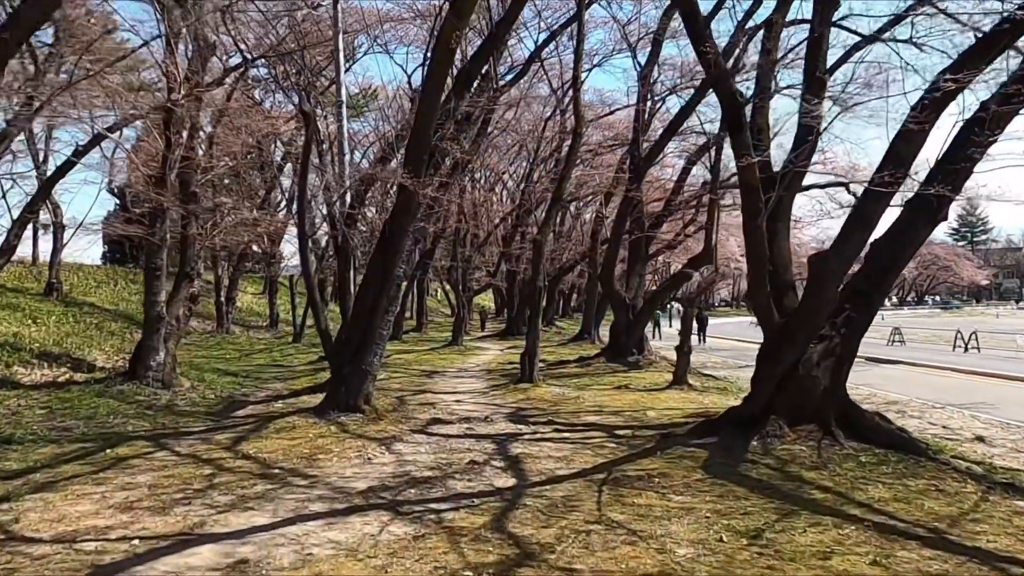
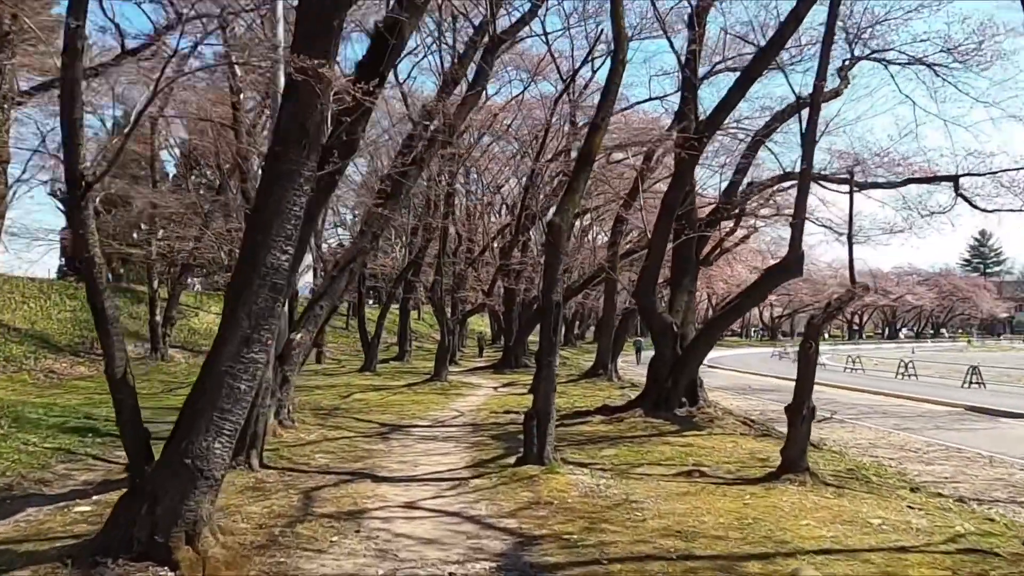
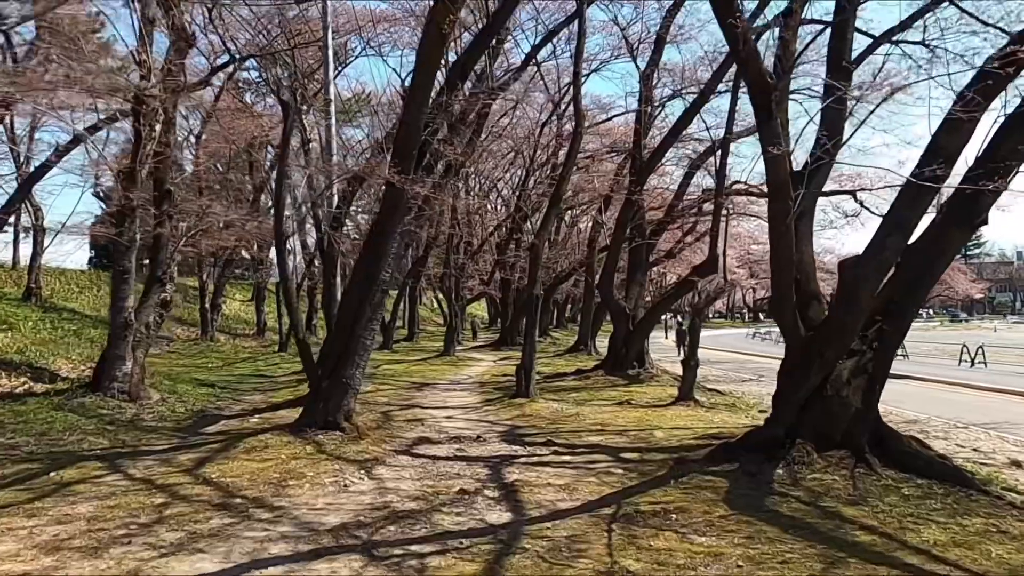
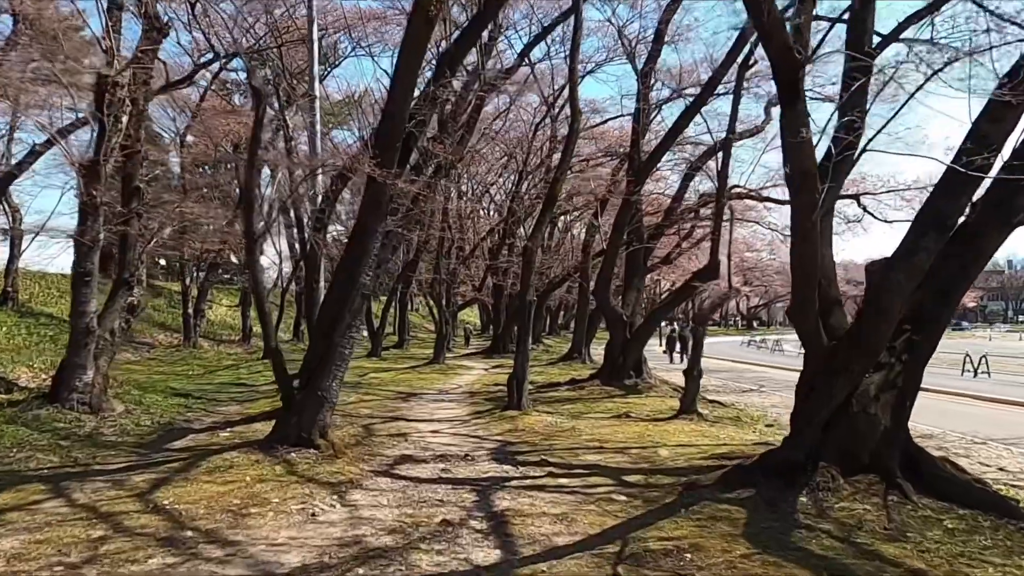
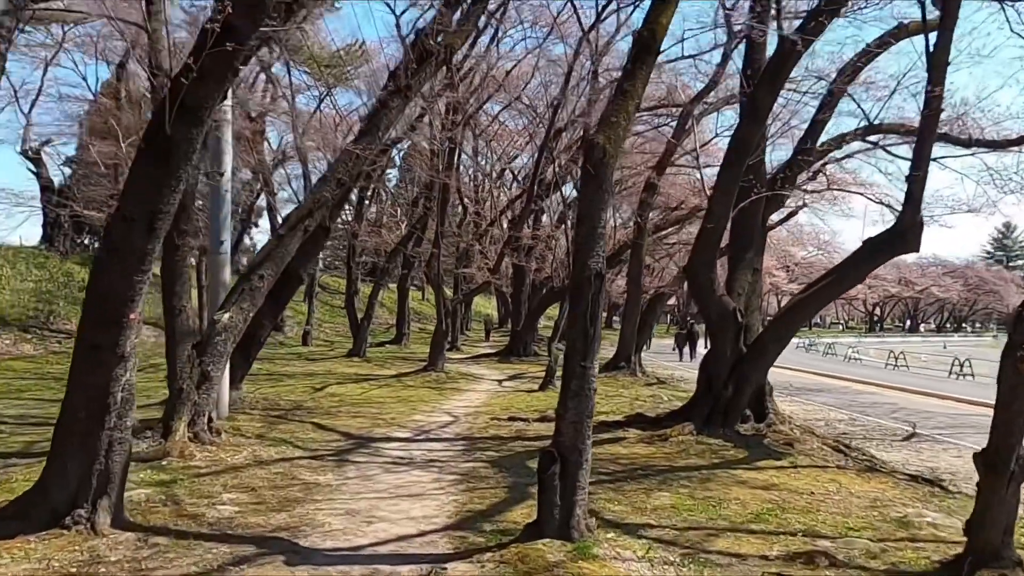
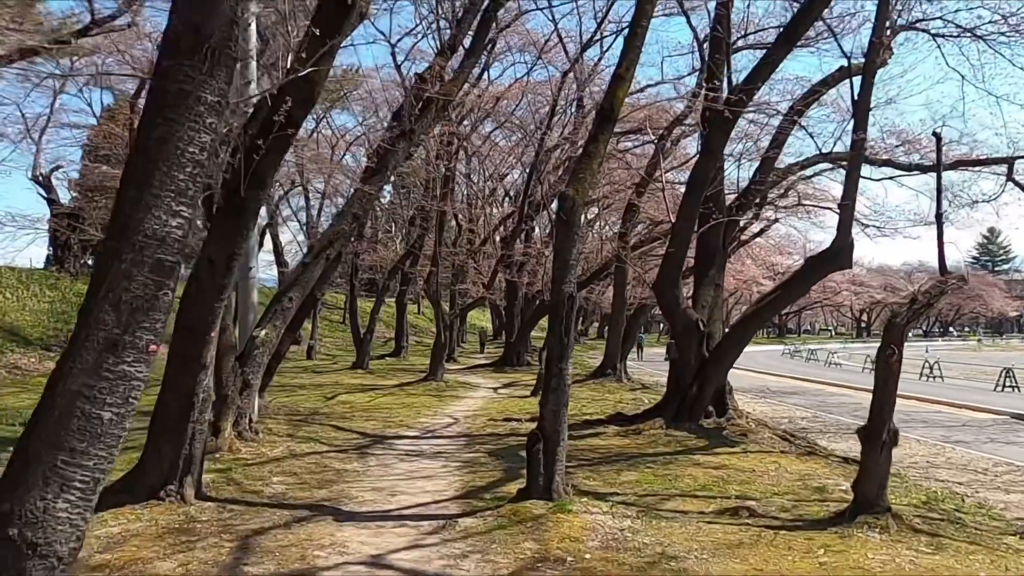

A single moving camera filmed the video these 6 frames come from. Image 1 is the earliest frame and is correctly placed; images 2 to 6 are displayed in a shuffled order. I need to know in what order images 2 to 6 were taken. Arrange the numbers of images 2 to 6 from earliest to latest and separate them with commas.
3, 4, 2, 6, 5
